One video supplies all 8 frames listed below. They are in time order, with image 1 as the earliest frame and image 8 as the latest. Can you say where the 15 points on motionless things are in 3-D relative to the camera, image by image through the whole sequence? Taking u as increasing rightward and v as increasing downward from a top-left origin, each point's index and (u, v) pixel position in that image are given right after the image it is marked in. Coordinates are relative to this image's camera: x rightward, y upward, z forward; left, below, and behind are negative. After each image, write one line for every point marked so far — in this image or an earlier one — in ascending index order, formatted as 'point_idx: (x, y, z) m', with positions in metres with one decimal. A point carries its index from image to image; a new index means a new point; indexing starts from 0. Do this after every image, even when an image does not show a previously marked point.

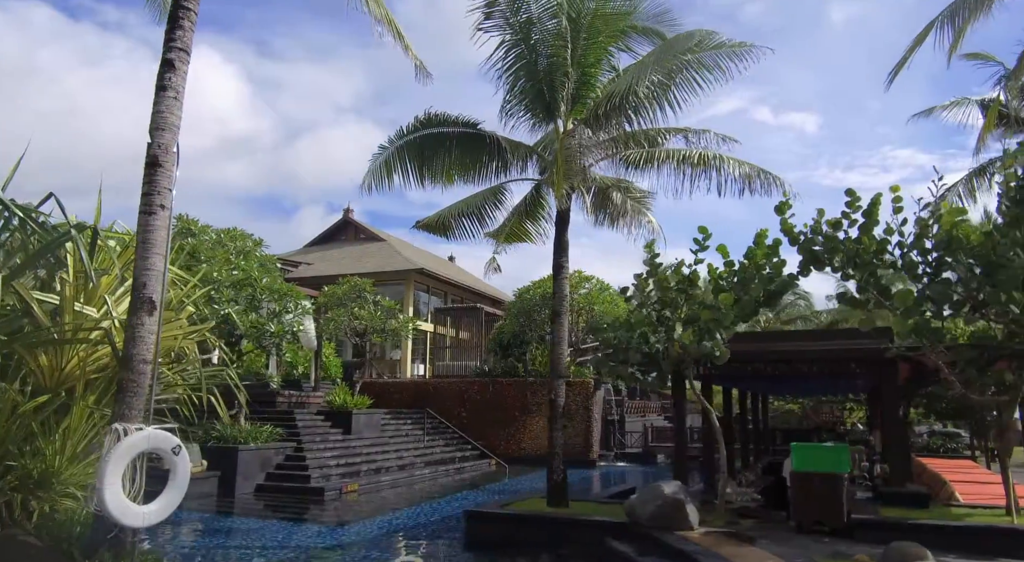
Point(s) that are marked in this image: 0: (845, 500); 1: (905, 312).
0: (+3.5, -2.3, +8.0) m
1: (+4.2, -0.3, +8.0) m
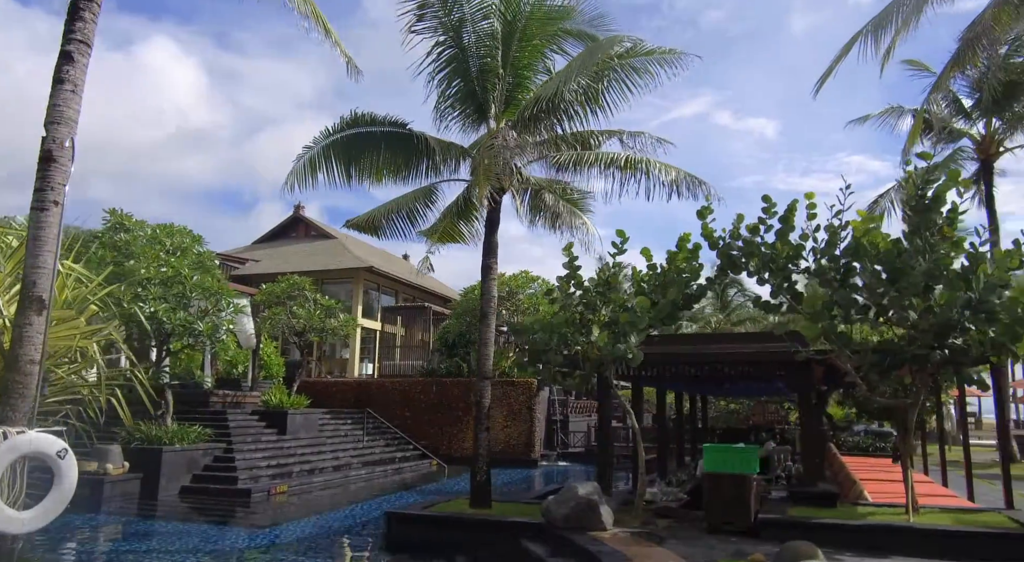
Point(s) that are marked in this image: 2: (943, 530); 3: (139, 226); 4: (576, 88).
0: (+2.6, -2.4, +8.2) m
1: (+3.3, -0.4, +8.2) m
2: (+4.1, -2.4, +7.2) m
3: (-8.6, +1.3, +17.5) m
4: (+0.9, +3.0, +11.8) m
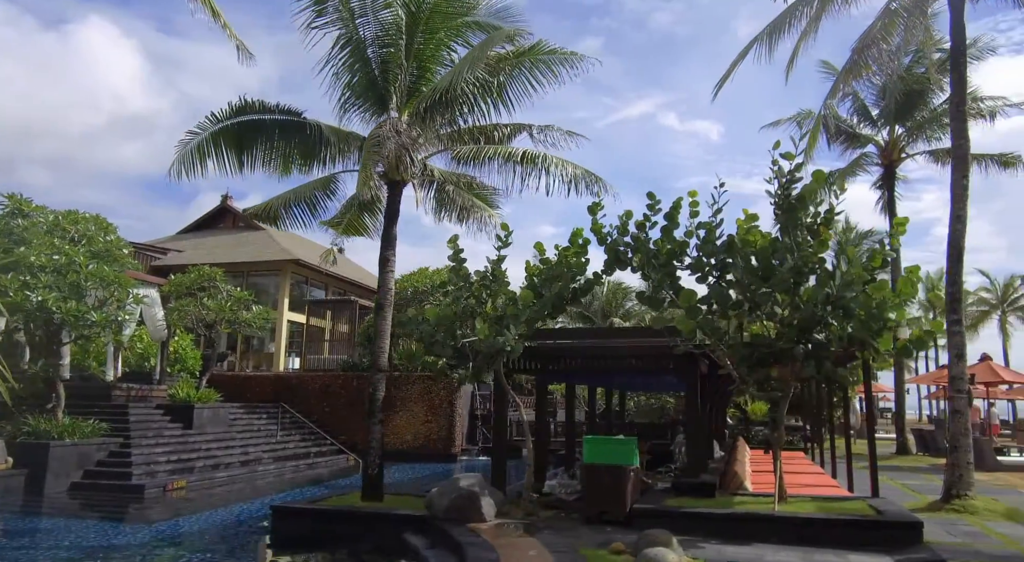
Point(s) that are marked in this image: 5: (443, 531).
0: (+1.3, -2.3, +8.4) m
1: (+2.0, -0.3, +8.4) m
2: (+2.9, -2.3, +7.5) m
3: (-10.6, +1.5, +16.7) m
4: (-0.6, +3.1, +11.8) m
5: (-0.7, -2.7, +8.3) m
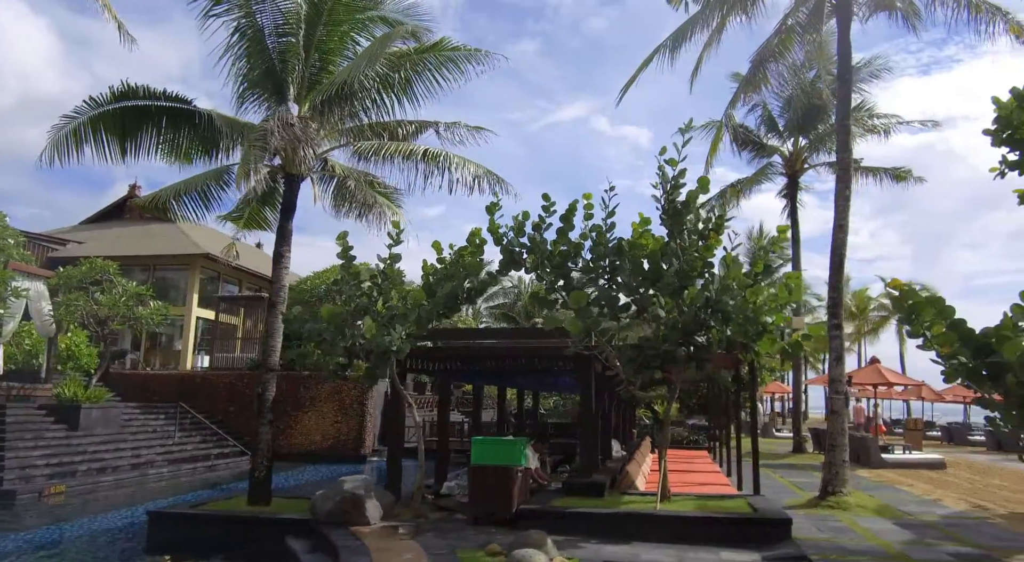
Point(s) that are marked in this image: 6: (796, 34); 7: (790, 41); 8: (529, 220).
0: (0.0, -2.3, +8.4) m
1: (+0.7, -0.4, +8.5) m
2: (+1.7, -2.4, +7.6) m
3: (-12.5, +1.7, +15.5) m
4: (-2.1, +3.1, +11.6) m
5: (-2.0, -2.7, +8.1) m
6: (+5.4, +4.7, +14.4) m
7: (+5.4, +4.6, +14.6) m
8: (+0.2, +0.8, +10.1) m
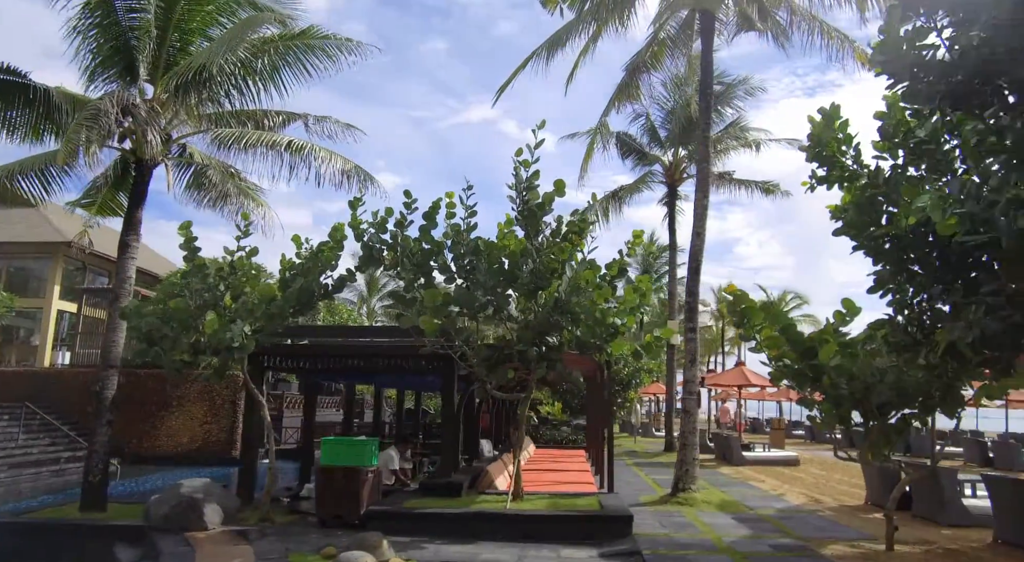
0: (-1.6, -2.3, +8.2) m
1: (-0.9, -0.3, +8.4) m
2: (+0.2, -2.4, +7.7) m
3: (-14.9, +2.1, +13.6) m
4: (-4.0, +3.2, +11.1) m
5: (-3.6, -2.6, +7.6) m
6: (+3.1, +4.6, +15.0) m
7: (+3.0, +4.5, +15.1) m
8: (-1.6, +0.8, +9.9) m
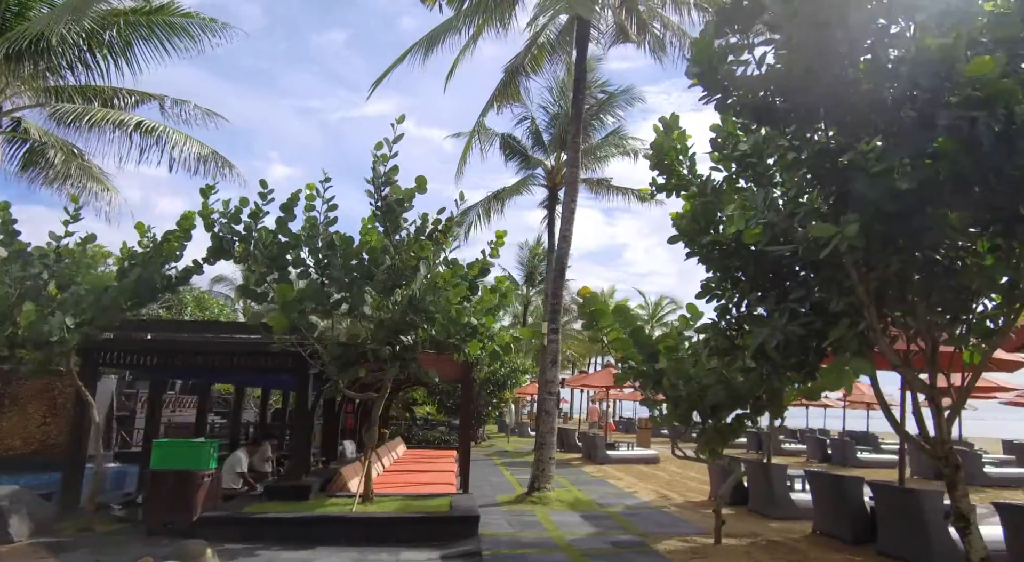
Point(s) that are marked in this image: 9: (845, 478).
0: (-3.2, -2.2, +7.7) m
1: (-2.4, -0.3, +8.1) m
2: (-1.4, -2.3, +7.5) m
3: (-17.0, +2.5, +11.0) m
4: (-5.9, +3.4, +10.3) m
5: (-5.0, -2.5, +6.9) m
6: (+0.6, +4.6, +15.2) m
7: (+0.5, +4.5, +15.2) m
8: (-3.3, +0.9, +9.5) m
9: (+3.2, -1.9, +7.3) m
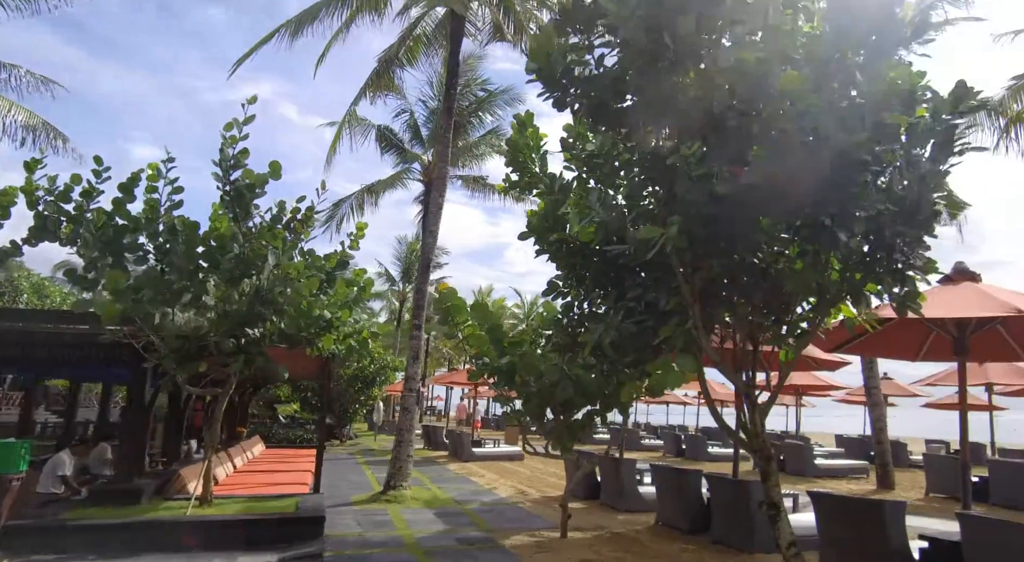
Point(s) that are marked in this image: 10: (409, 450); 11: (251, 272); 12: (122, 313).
0: (-4.6, -2.0, +7.0) m
1: (-3.9, -0.1, +7.5) m
2: (-2.8, -2.2, +7.1) m
3: (-18.7, +3.1, +8.0) m
4: (-7.5, +3.6, +9.1) m
5: (-6.3, -2.3, +5.9) m
6: (-1.9, +4.7, +15.0) m
7: (-2.0, +4.6, +15.0) m
8: (-5.0, +1.1, +8.7) m
9: (+1.8, -1.9, +7.7) m
10: (-1.5, -2.4, +10.9) m
11: (-2.7, +0.1, +7.9) m
12: (-3.9, -0.3, +7.5) m
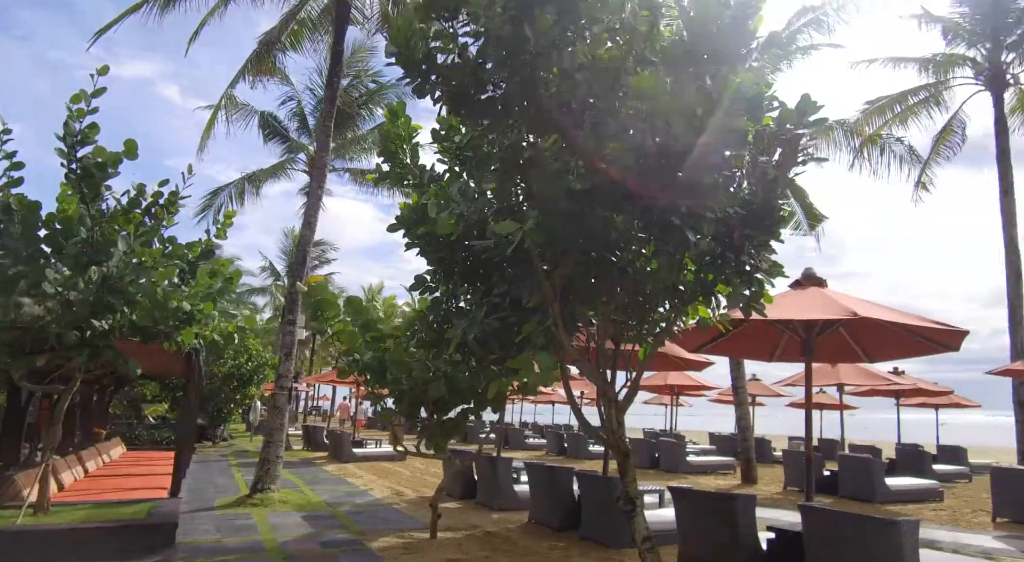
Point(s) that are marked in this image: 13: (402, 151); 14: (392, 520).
0: (-5.8, -1.9, +6.2) m
1: (-5.1, 0.0, +6.7) m
2: (-4.0, -2.1, +6.5) m
3: (-19.7, +3.5, +5.2) m
4: (-8.8, +3.8, +7.8) m
5: (-7.3, -2.1, +4.8) m
6: (-4.0, +4.8, +14.4) m
7: (-4.2, +4.7, +14.5) m
8: (-6.3, +1.2, +7.8) m
9: (+0.5, -1.9, +7.7) m
10: (-3.2, -2.4, +10.5) m
11: (-3.9, +0.2, +7.3) m
12: (-5.0, -0.2, +6.8) m
13: (-0.8, +0.9, +5.5) m
14: (-1.3, -2.7, +8.7) m
